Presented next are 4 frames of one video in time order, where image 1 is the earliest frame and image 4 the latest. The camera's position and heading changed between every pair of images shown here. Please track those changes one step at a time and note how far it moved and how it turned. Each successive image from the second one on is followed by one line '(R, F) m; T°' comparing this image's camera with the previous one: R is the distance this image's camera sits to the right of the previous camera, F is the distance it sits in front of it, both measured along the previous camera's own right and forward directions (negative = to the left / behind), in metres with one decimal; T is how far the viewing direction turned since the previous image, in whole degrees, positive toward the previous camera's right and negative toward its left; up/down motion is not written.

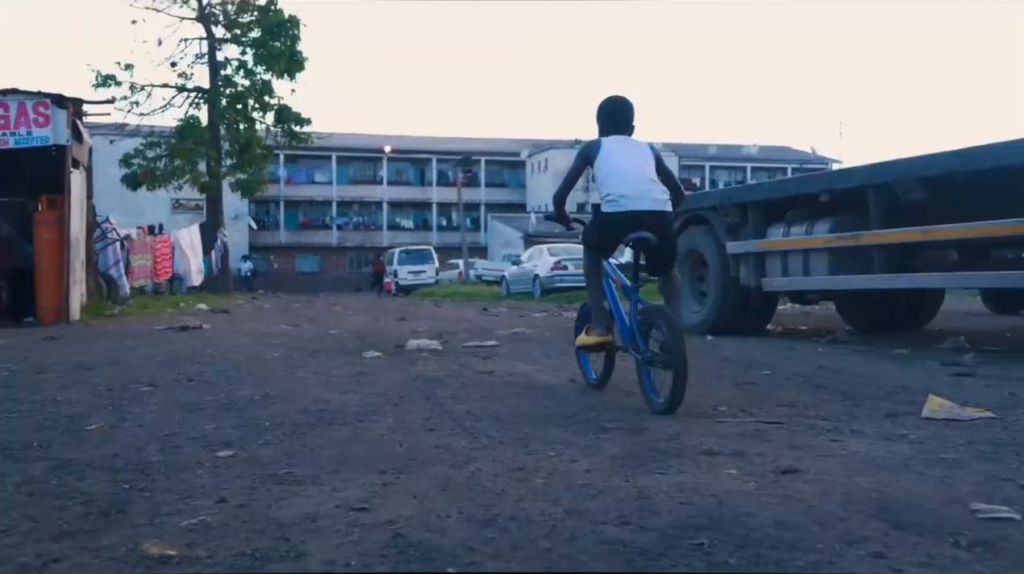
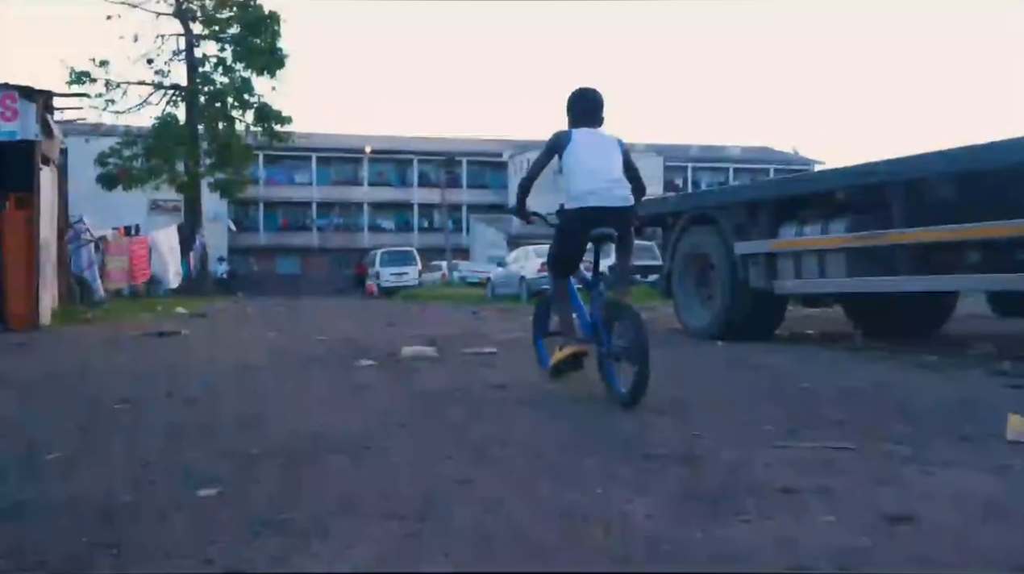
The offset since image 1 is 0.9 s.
(-0.2, +0.6) m; +1°
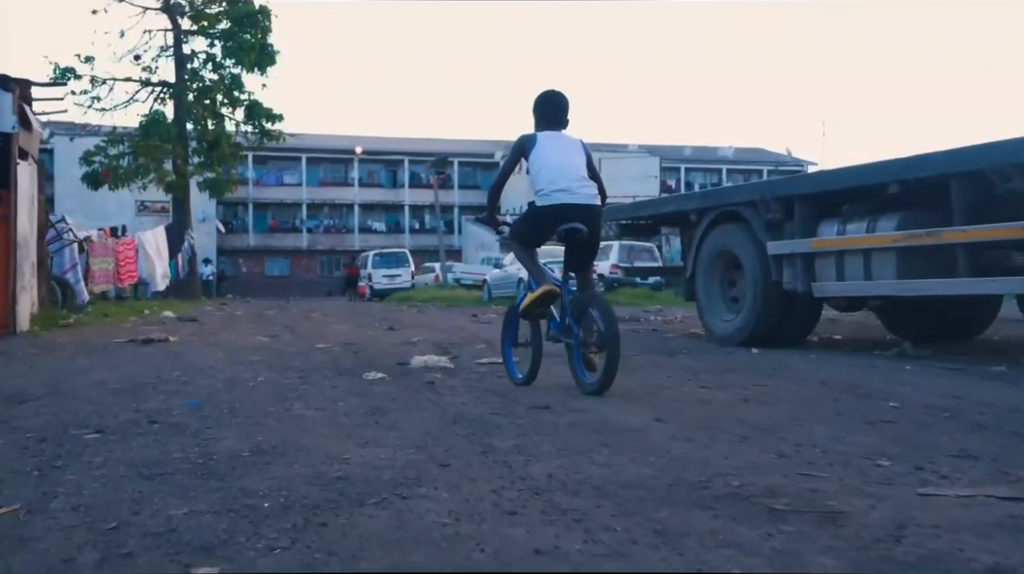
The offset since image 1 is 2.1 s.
(-0.3, +0.8) m; +1°
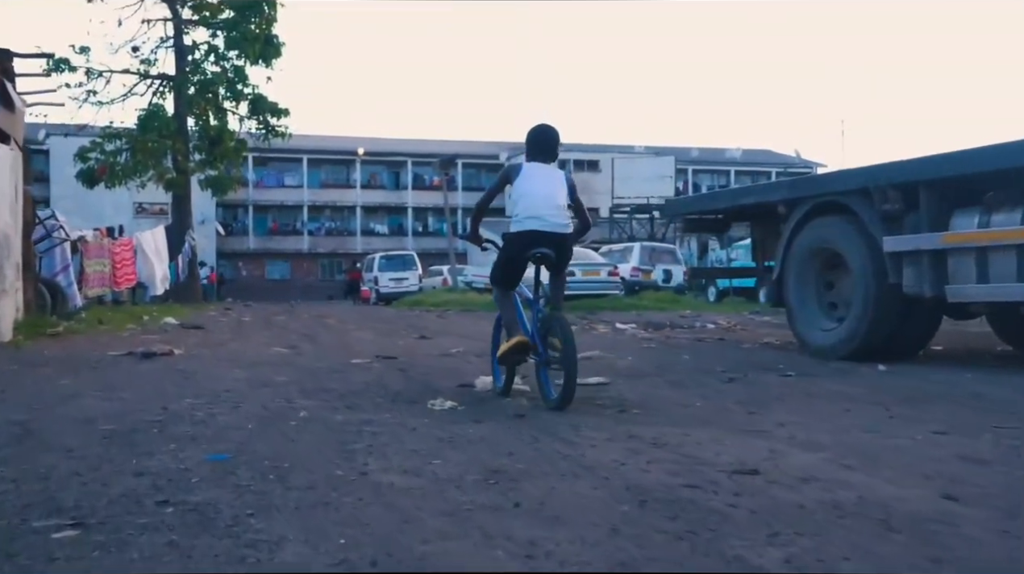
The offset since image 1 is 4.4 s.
(-0.7, +1.6) m; 0°
